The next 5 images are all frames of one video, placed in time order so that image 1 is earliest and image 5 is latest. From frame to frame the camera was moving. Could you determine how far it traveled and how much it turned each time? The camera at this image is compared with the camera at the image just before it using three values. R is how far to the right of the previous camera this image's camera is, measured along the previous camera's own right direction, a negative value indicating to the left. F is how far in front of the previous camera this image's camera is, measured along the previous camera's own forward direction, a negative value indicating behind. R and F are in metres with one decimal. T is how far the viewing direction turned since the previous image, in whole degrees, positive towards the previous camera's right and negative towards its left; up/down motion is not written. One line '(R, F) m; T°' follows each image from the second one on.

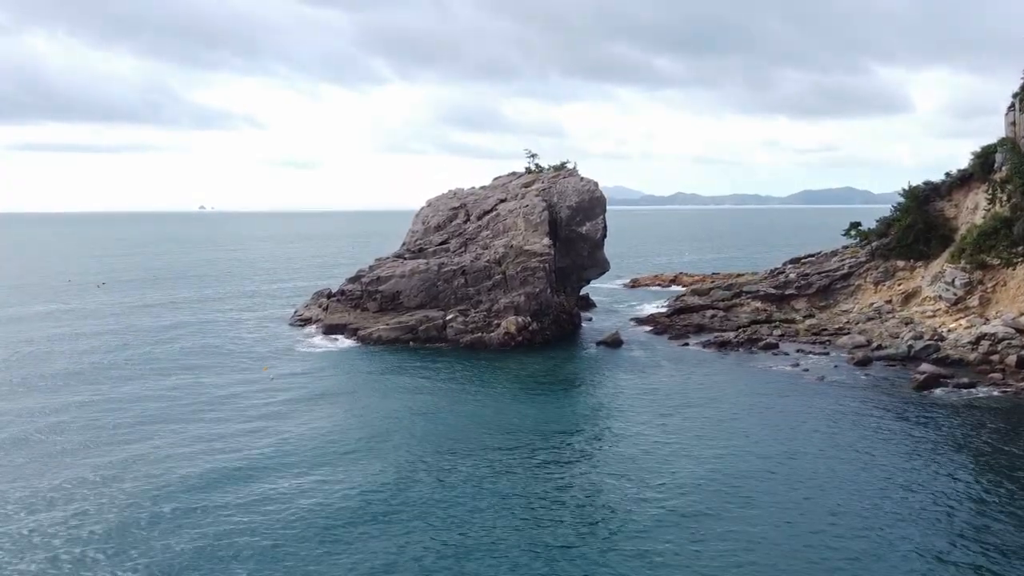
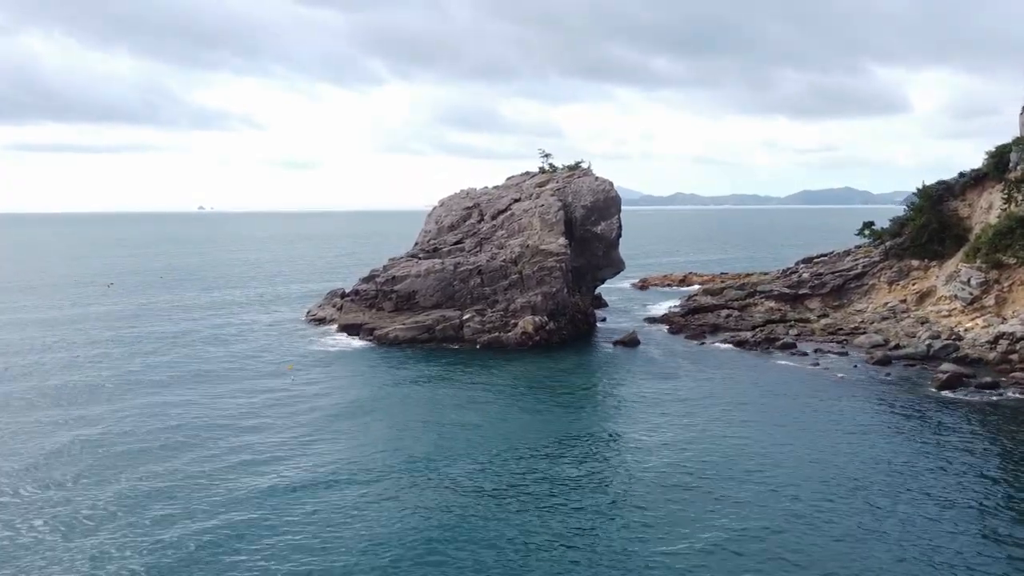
(-1.6, 0.0) m; 0°
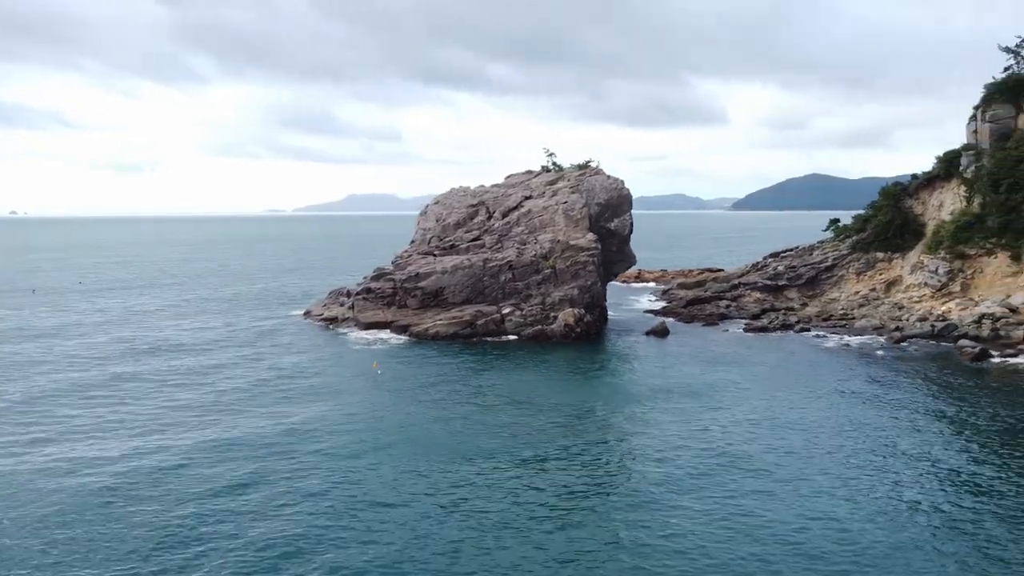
(-14.1, -0.3) m; +9°
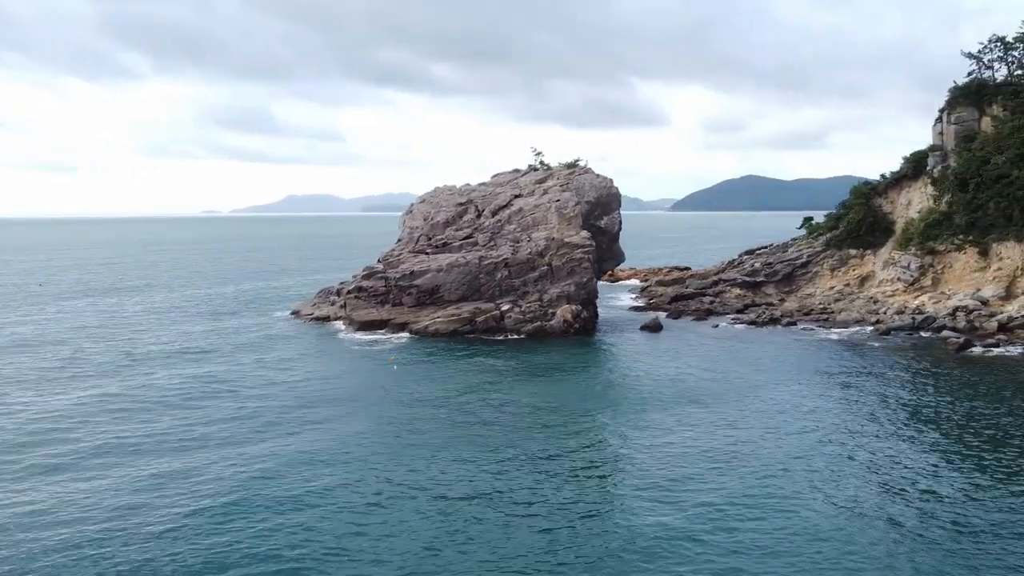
(-4.1, -0.5) m; +4°
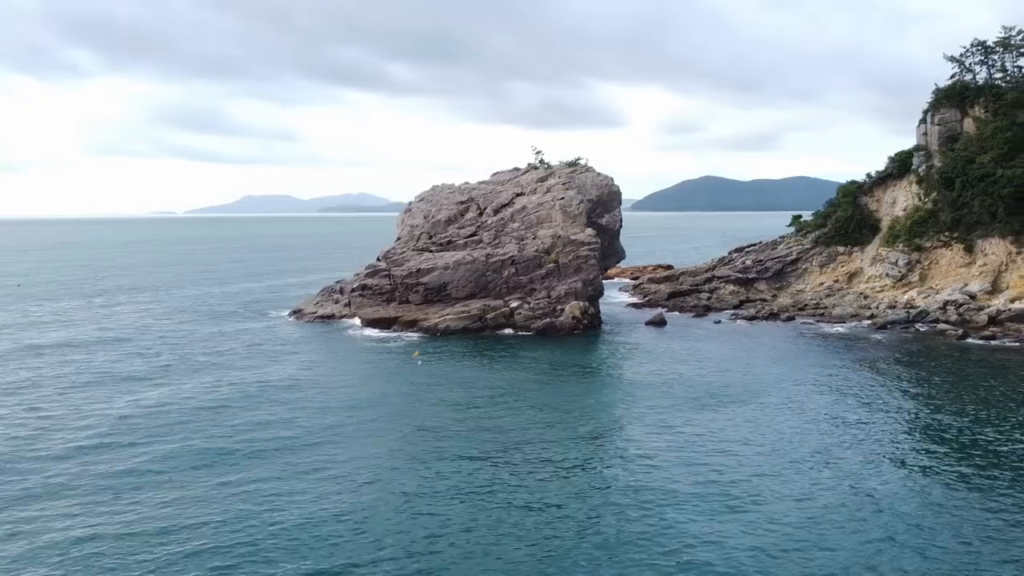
(-3.8, -0.7) m; +2°
